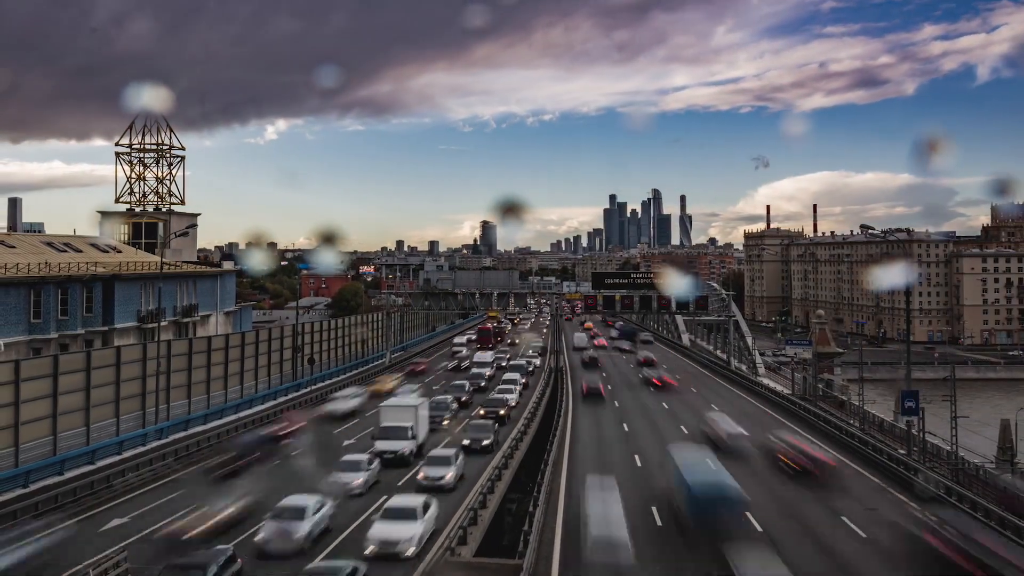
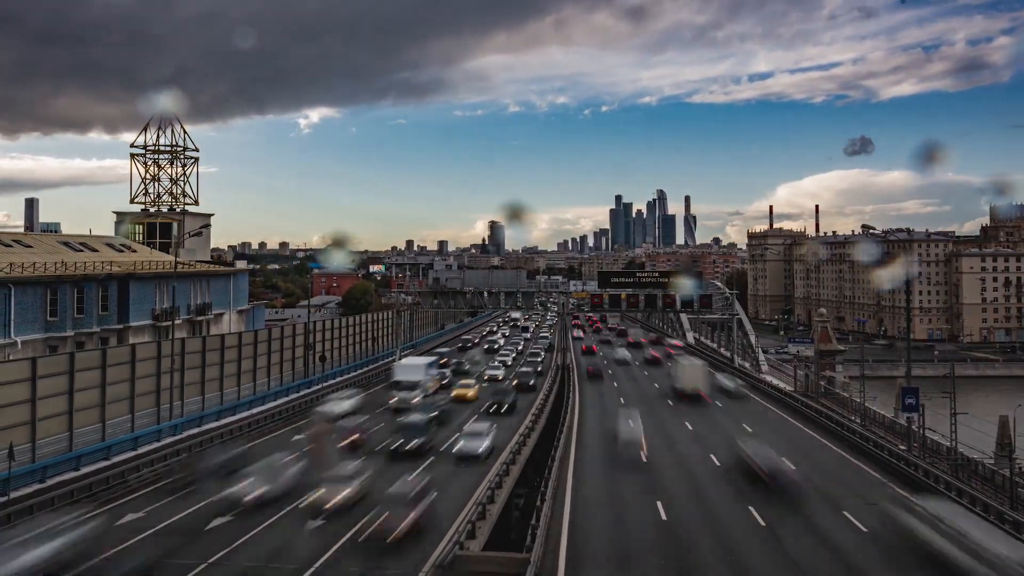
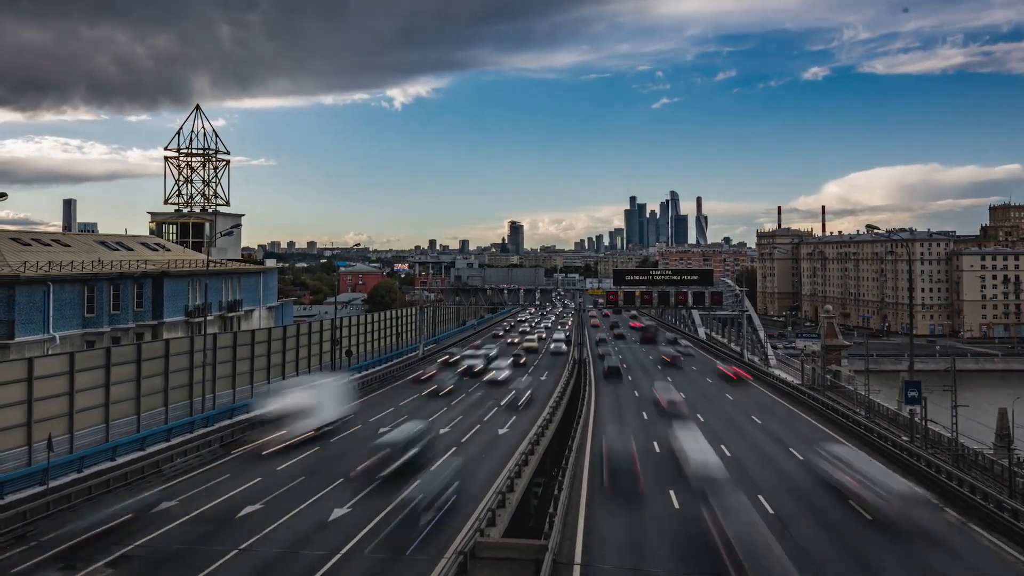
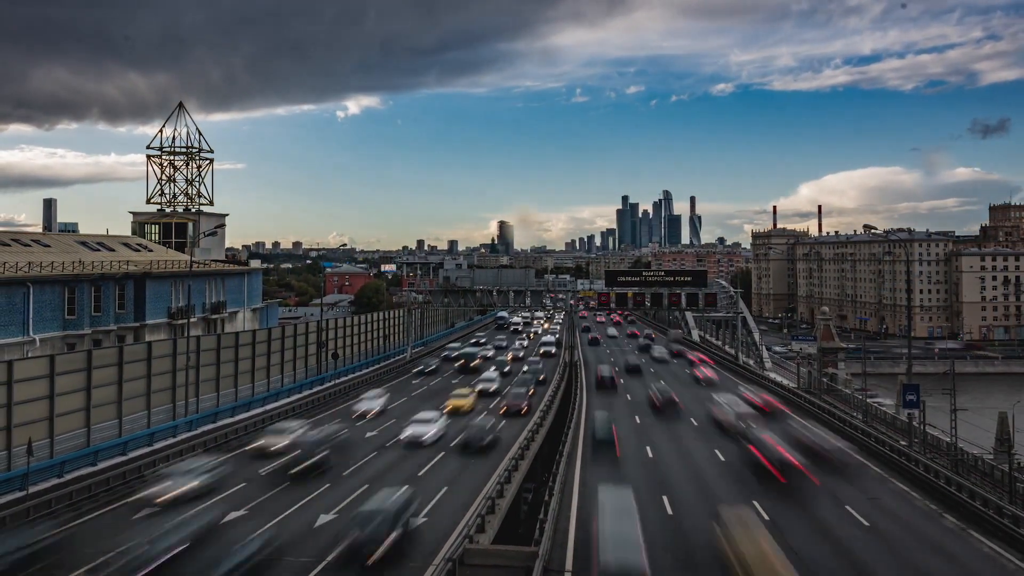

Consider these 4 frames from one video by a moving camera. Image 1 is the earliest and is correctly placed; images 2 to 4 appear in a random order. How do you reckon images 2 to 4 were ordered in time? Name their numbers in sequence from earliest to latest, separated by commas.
2, 4, 3
